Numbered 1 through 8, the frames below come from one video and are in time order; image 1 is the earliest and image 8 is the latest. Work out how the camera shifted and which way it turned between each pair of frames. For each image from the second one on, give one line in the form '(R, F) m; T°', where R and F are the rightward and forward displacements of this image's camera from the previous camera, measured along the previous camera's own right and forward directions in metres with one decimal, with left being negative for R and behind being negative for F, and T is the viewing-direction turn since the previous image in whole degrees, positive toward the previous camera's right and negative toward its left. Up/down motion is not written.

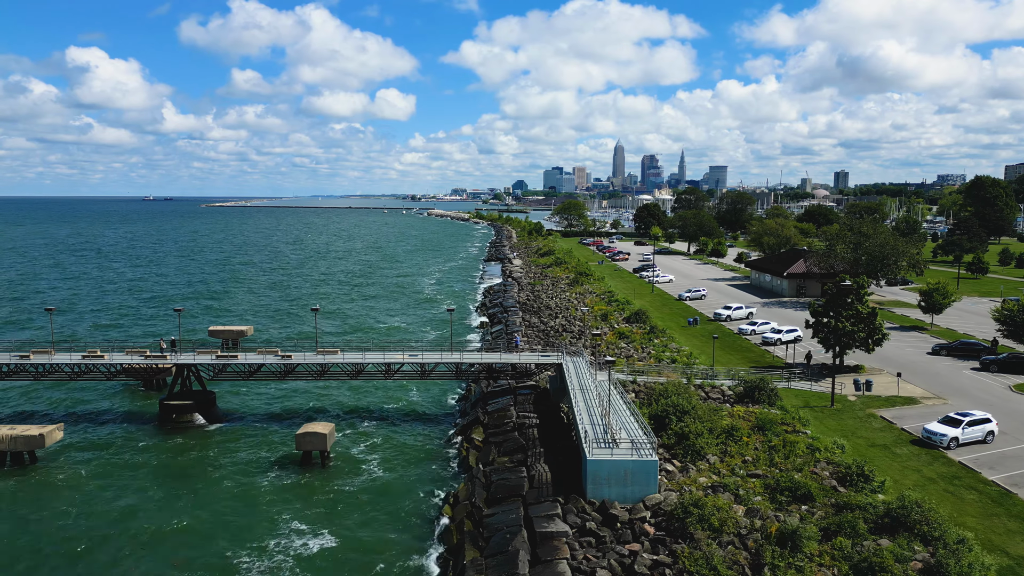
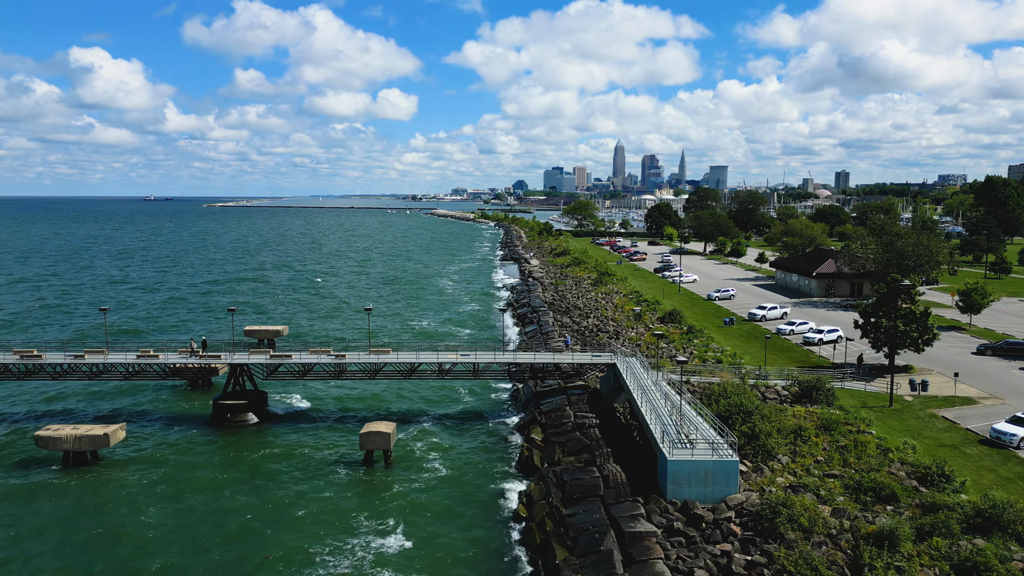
(-2.0, 0.0) m; 0°
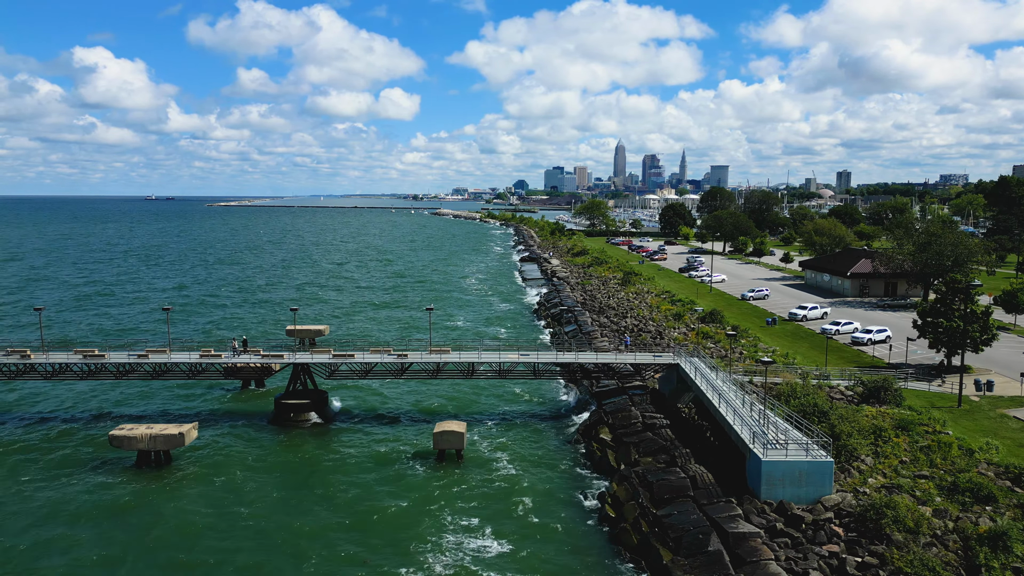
(-2.3, 0.0) m; 0°
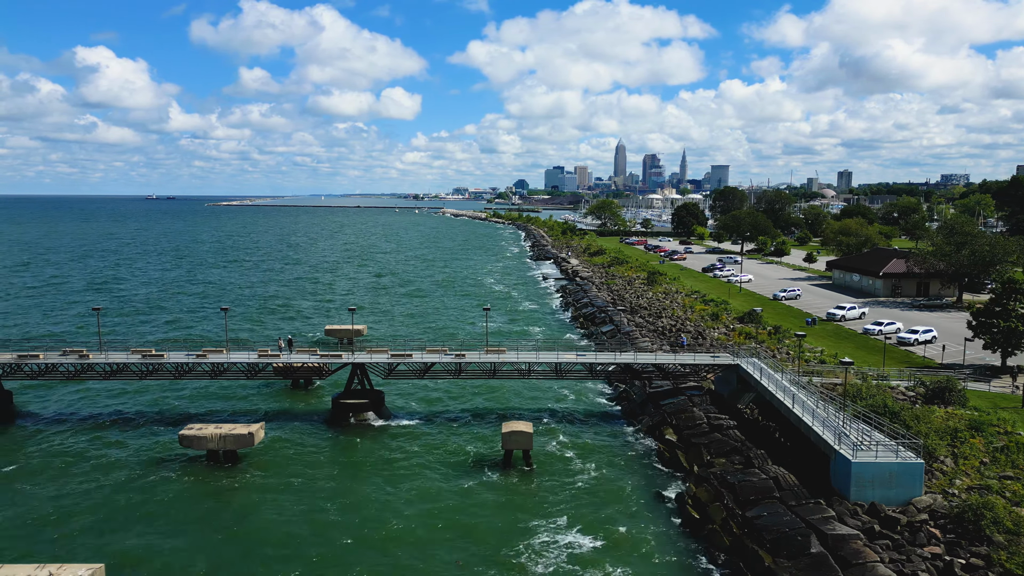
(-2.2, 0.0) m; 0°
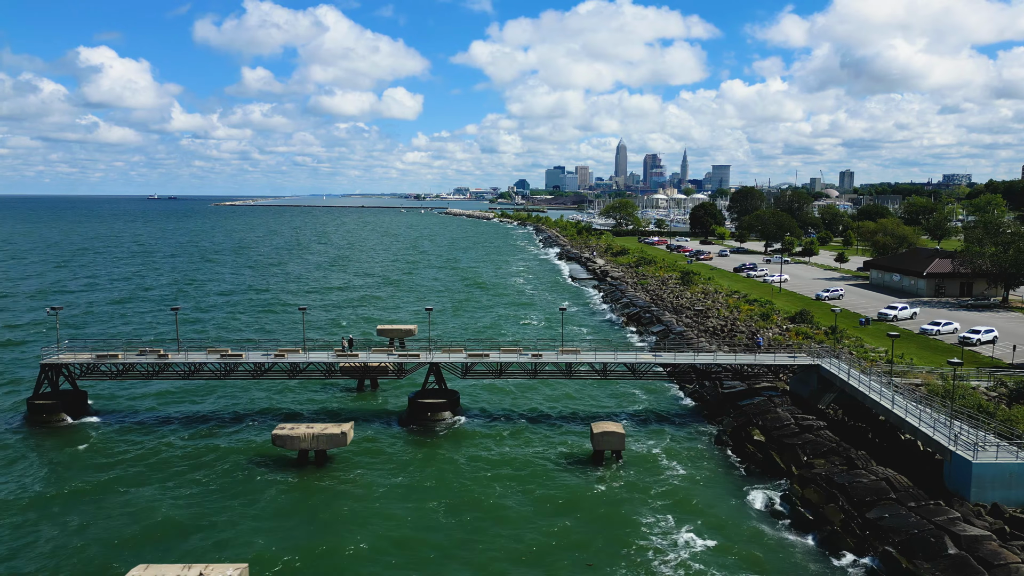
(-3.0, +0.1) m; 0°
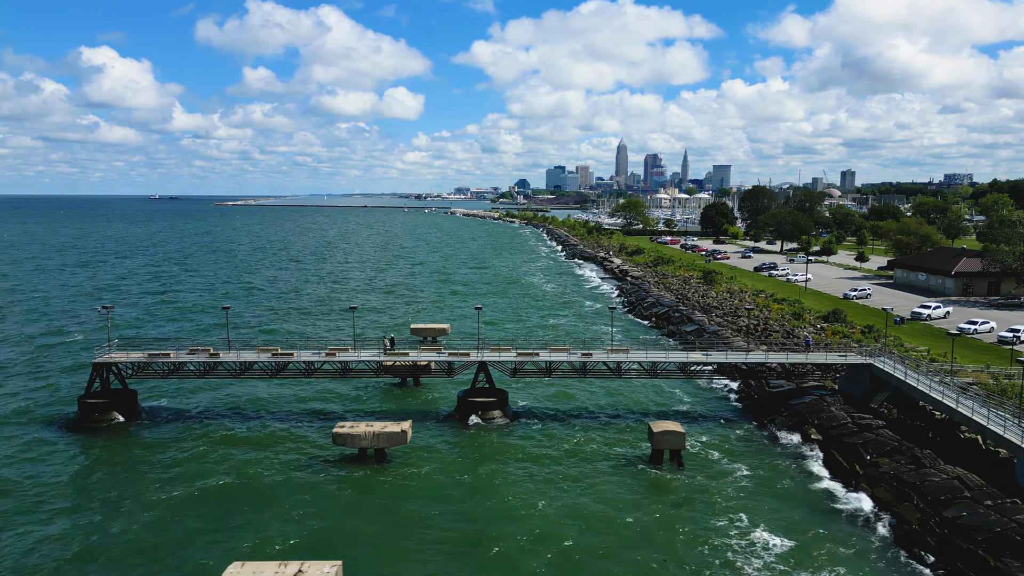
(-1.9, 0.0) m; 0°
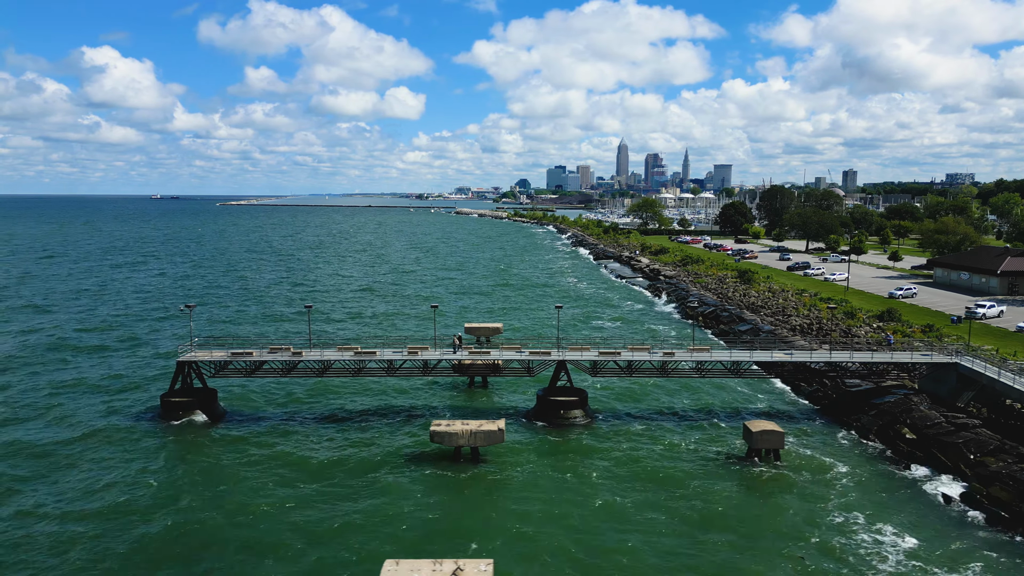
(-3.2, +0.1) m; 0°
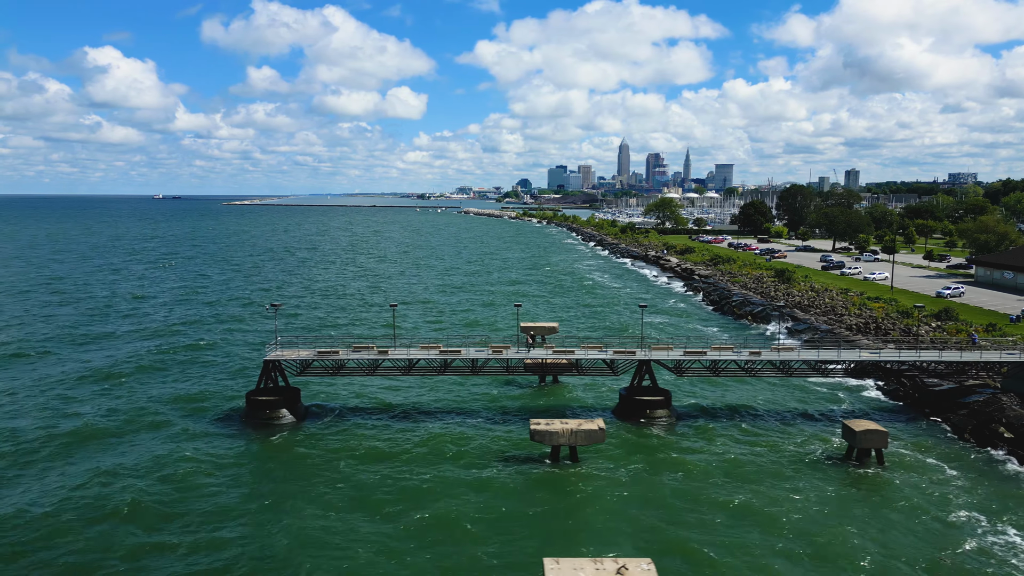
(-3.3, +0.1) m; 0°
